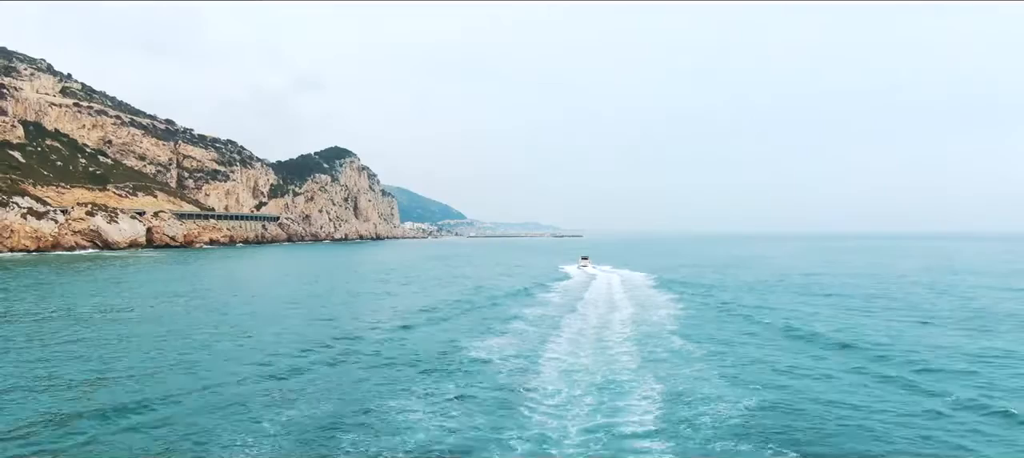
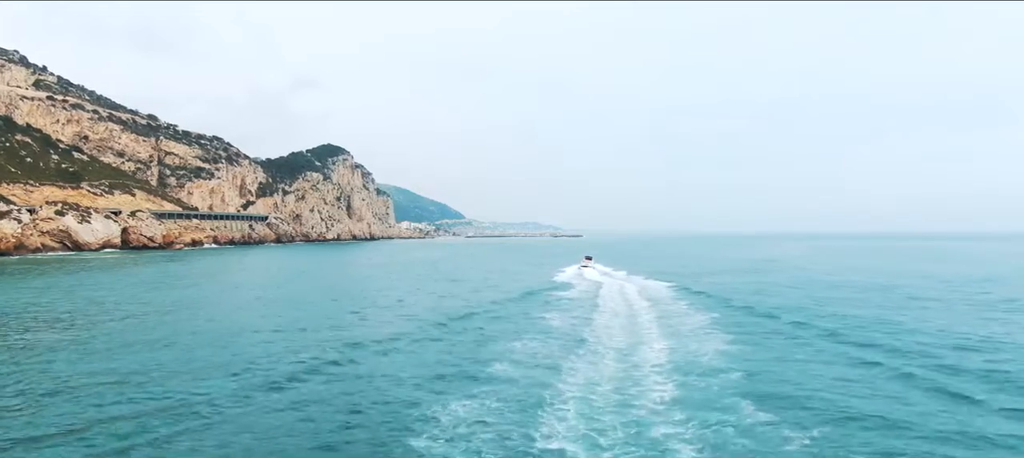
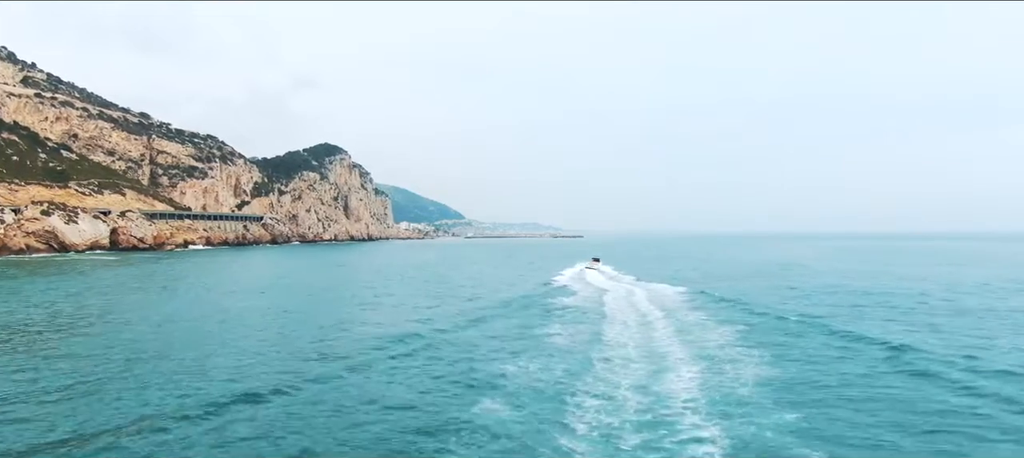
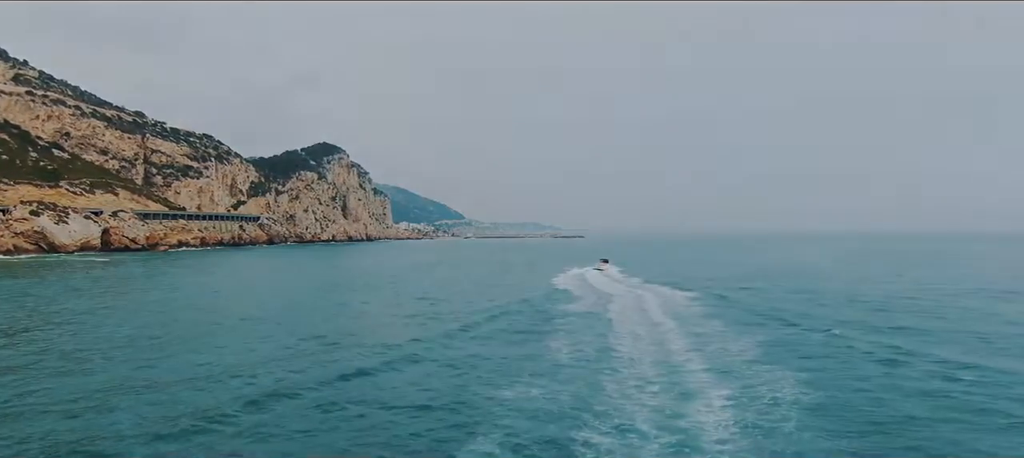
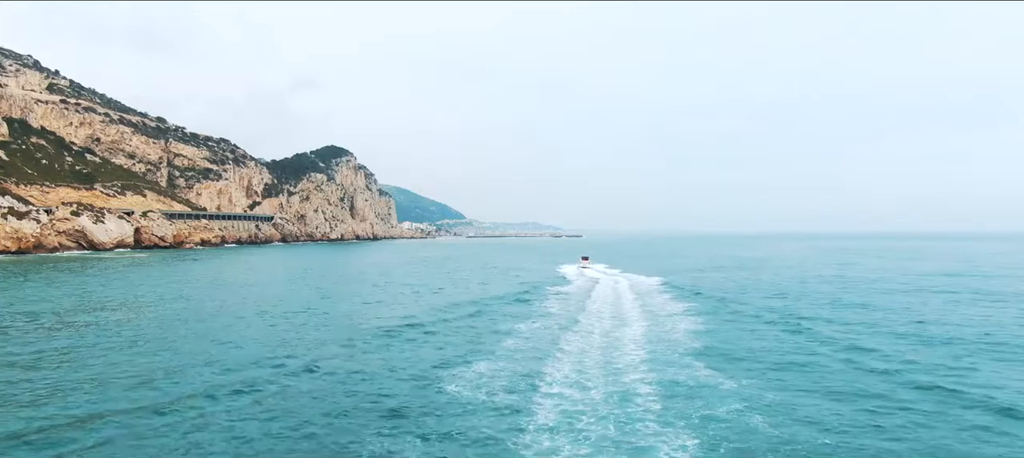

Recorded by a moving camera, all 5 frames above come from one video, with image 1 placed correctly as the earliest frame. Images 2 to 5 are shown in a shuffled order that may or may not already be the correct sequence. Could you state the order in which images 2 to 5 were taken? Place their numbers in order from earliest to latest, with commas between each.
5, 2, 3, 4
